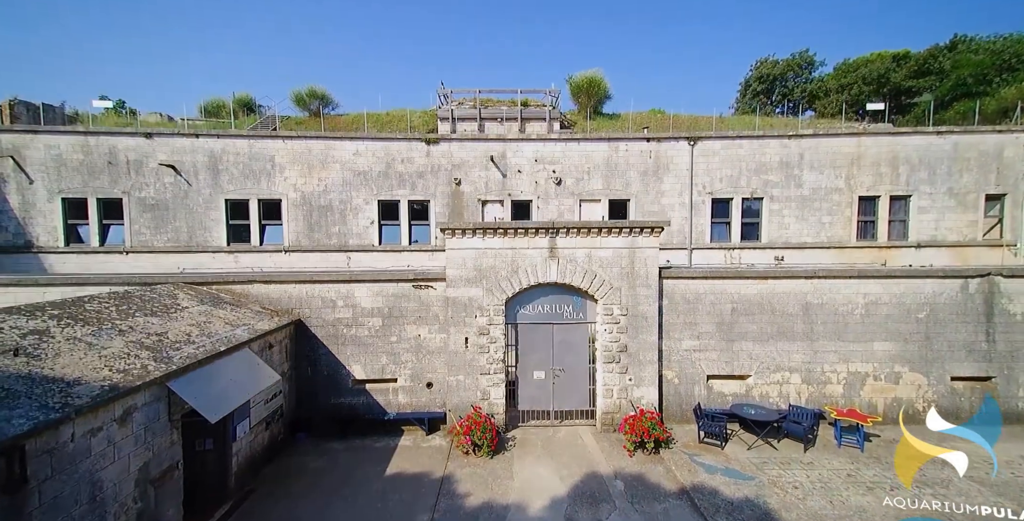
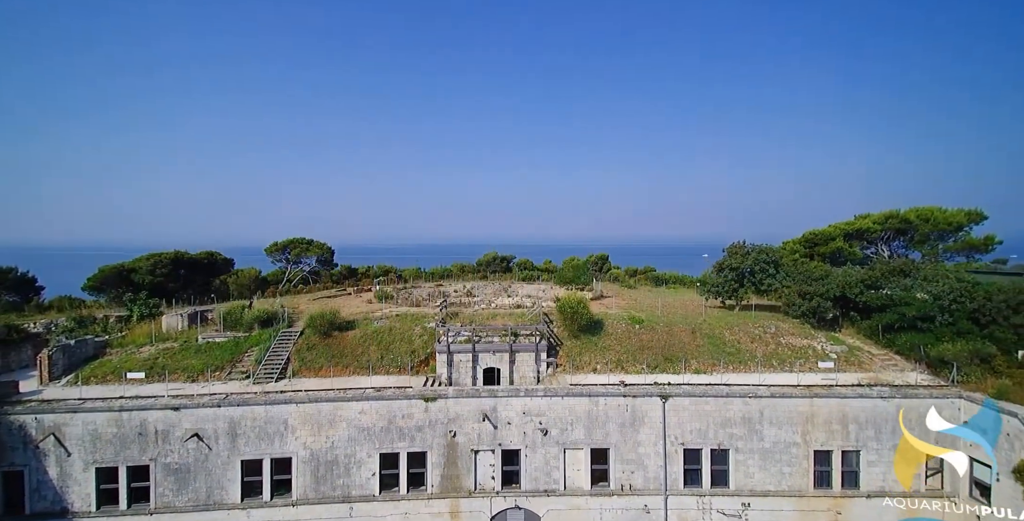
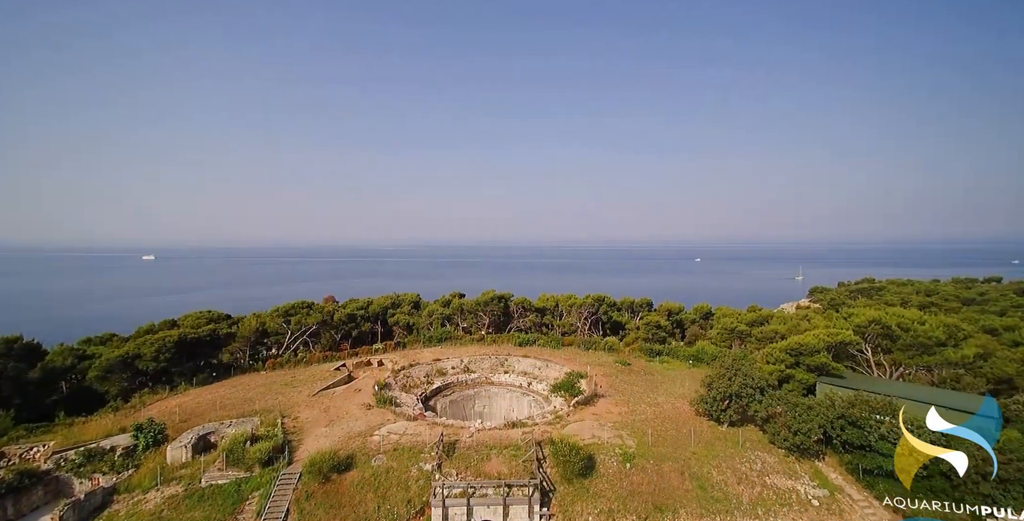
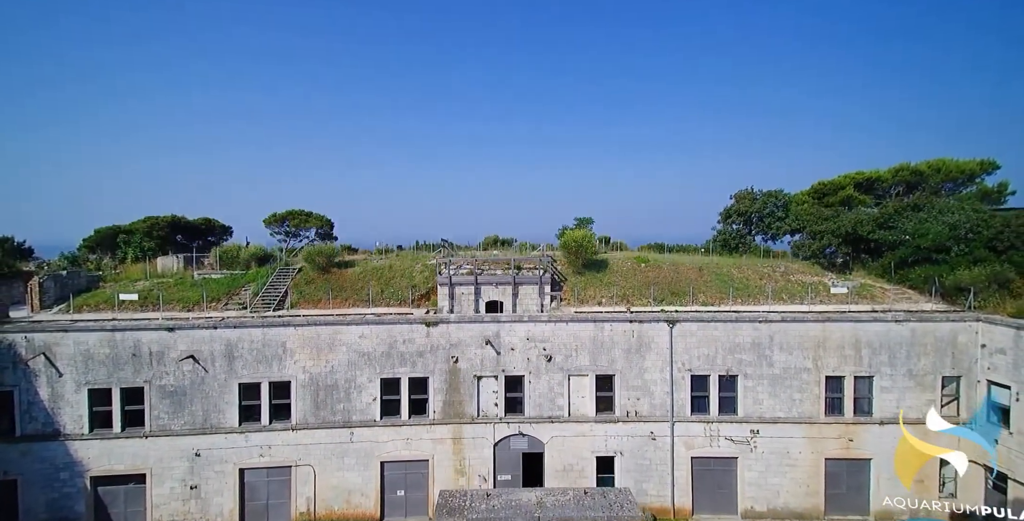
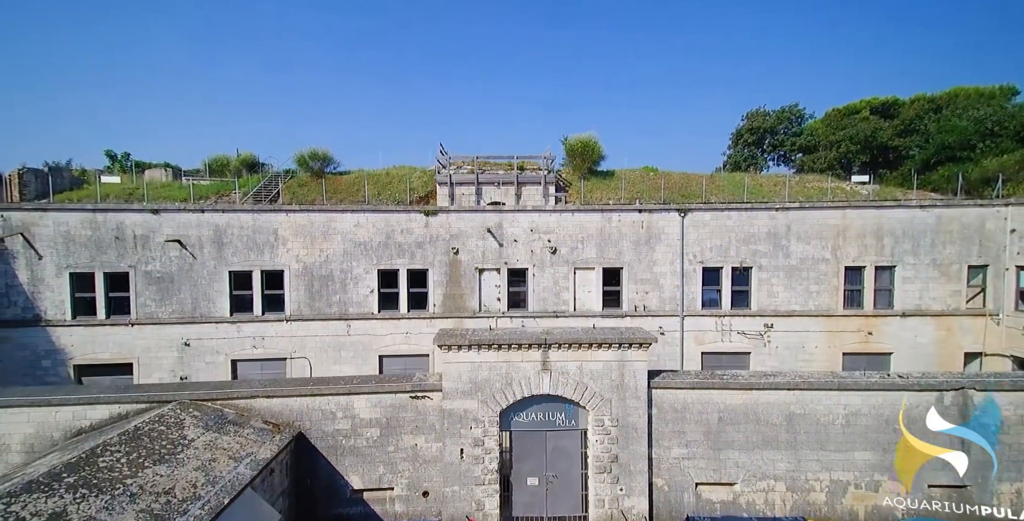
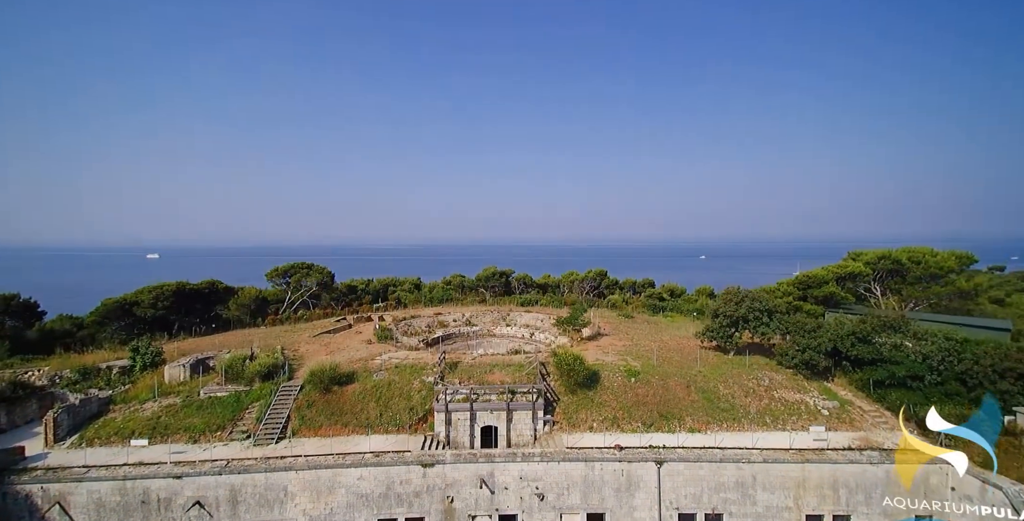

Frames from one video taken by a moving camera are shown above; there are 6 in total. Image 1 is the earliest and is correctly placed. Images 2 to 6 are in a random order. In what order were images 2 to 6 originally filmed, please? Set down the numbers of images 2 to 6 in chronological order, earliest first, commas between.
5, 4, 2, 6, 3
